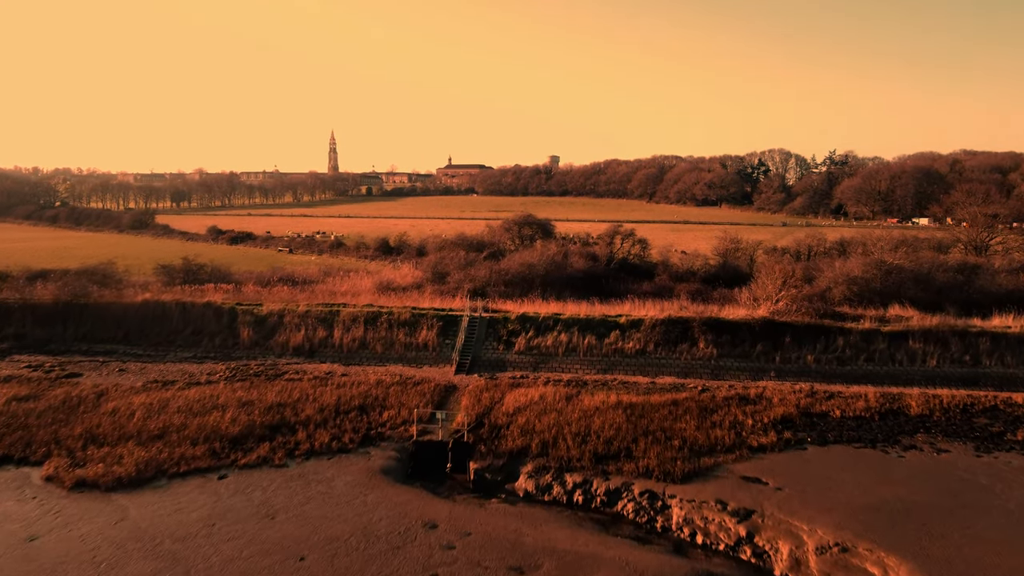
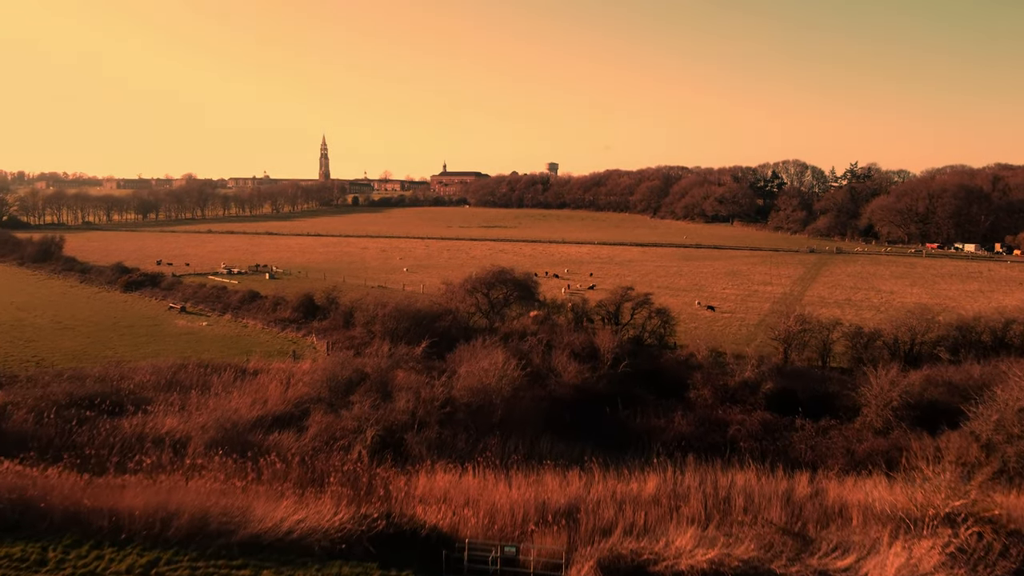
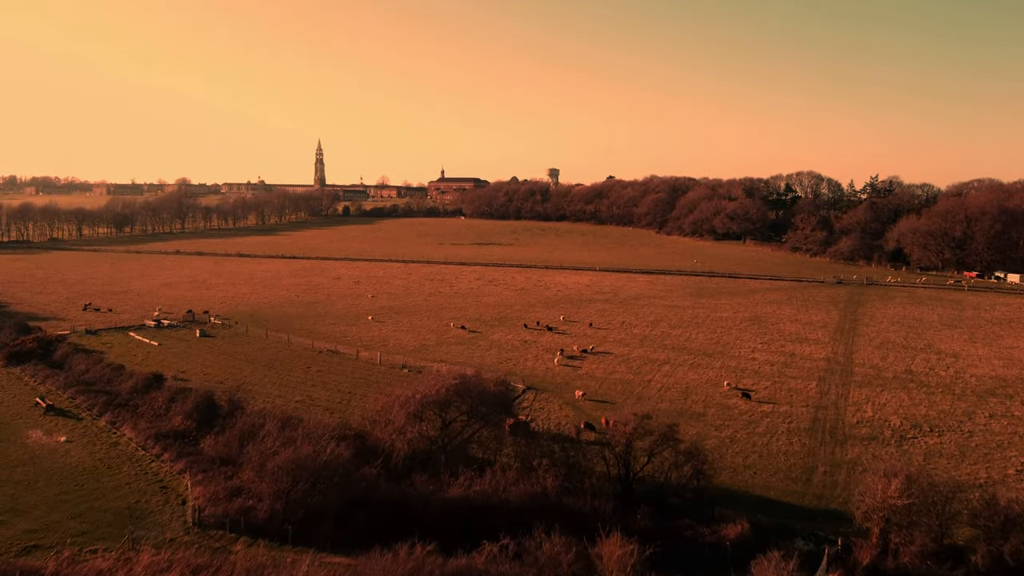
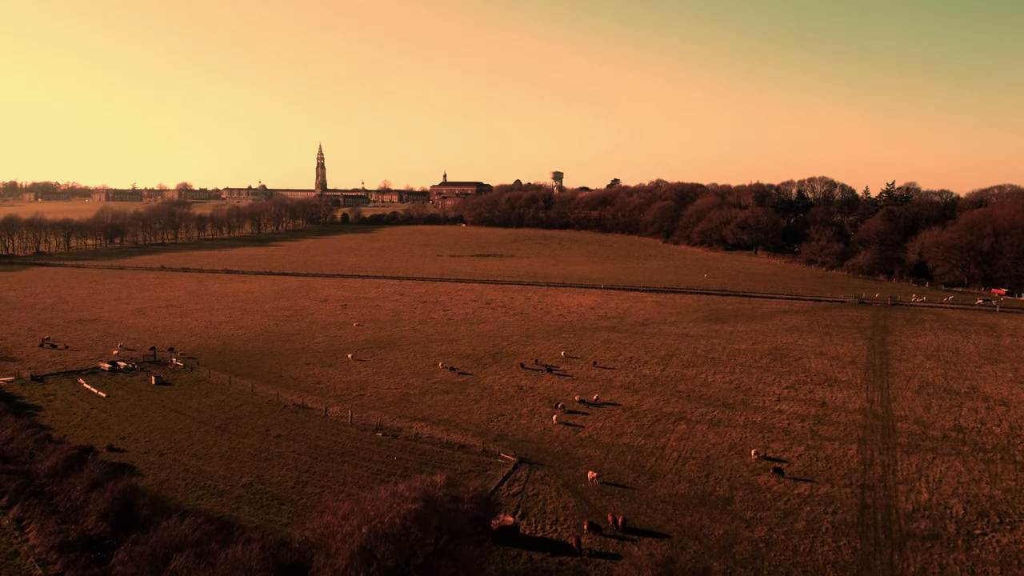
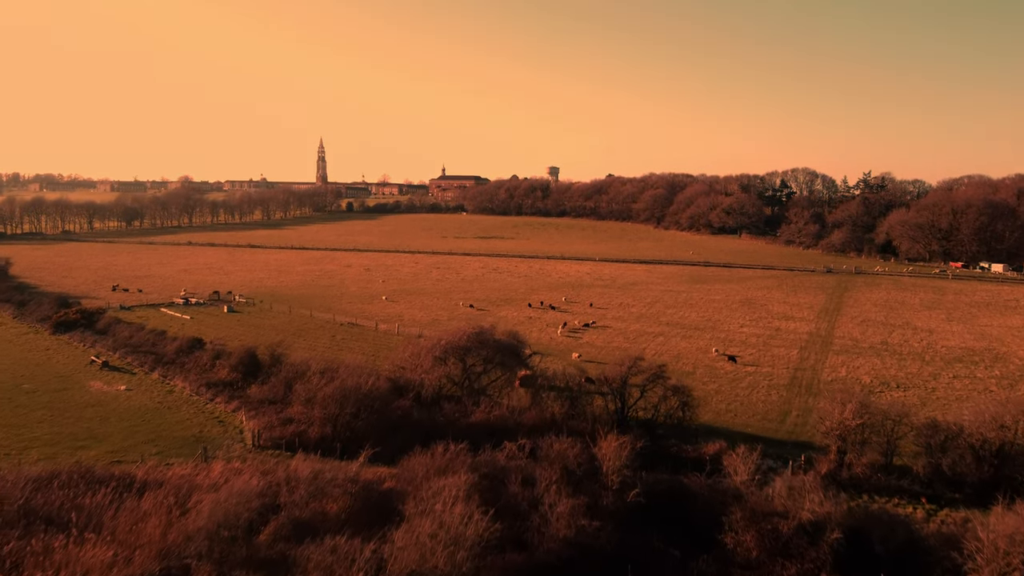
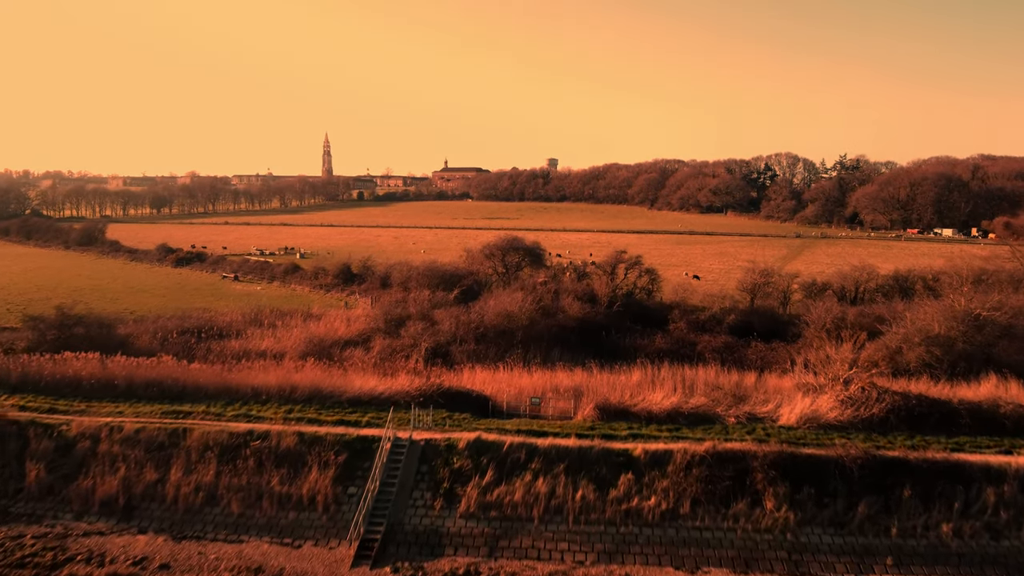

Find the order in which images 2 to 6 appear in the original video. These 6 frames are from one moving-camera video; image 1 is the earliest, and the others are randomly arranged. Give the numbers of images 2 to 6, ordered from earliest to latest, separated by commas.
6, 2, 5, 3, 4
